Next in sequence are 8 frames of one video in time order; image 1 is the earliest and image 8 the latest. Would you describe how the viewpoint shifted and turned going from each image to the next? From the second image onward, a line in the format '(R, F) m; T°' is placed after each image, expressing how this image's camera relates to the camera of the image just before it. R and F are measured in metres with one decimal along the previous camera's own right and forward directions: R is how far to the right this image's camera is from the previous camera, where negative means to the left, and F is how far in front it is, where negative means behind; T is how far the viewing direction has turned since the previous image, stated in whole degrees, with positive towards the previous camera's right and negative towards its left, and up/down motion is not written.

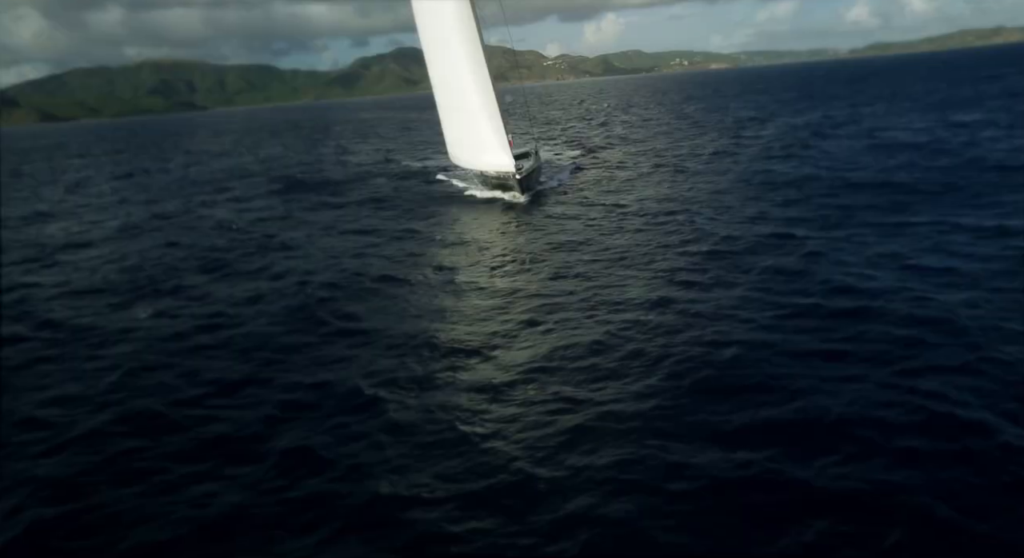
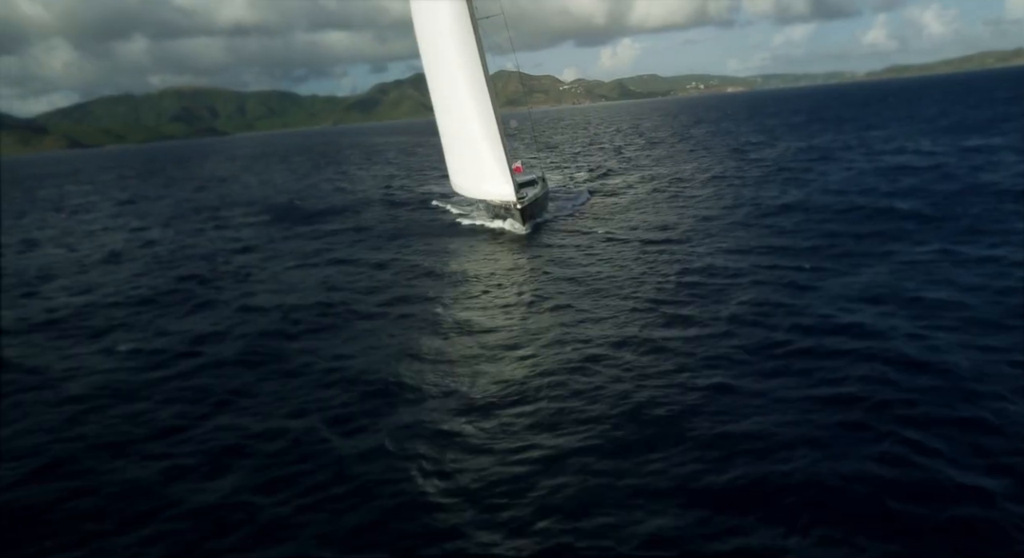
(+0.9, +0.6) m; -1°
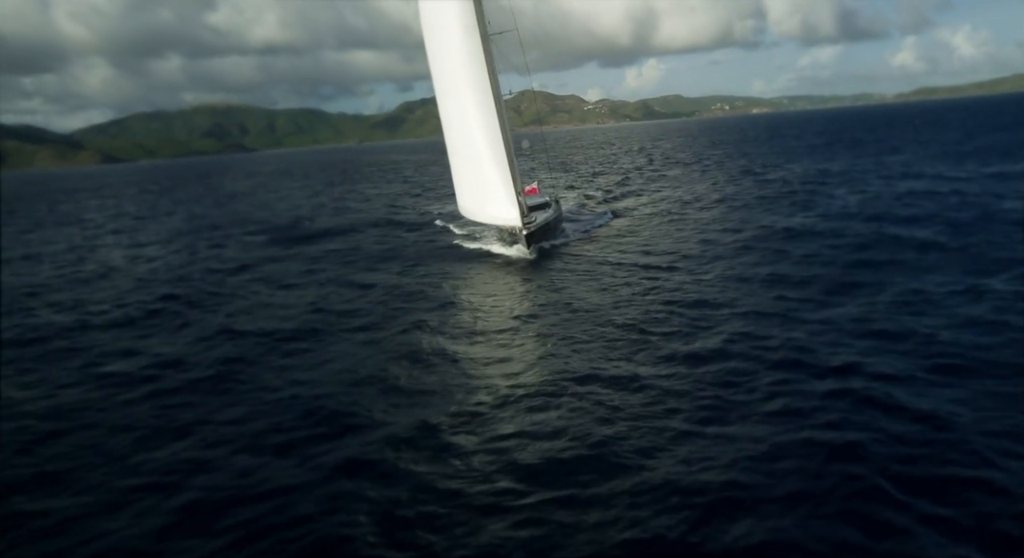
(+1.1, +0.6) m; -2°
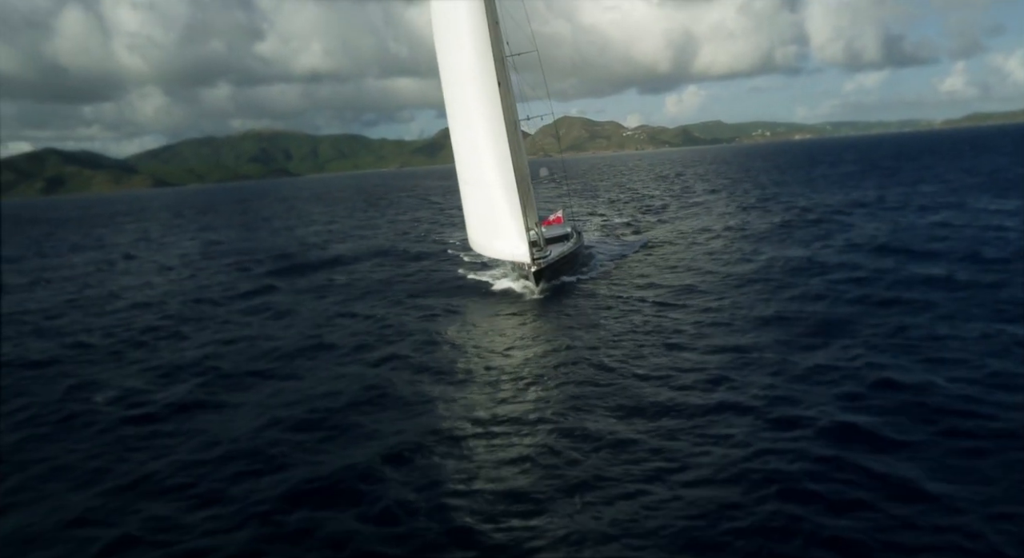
(+1.7, +0.8) m; -3°
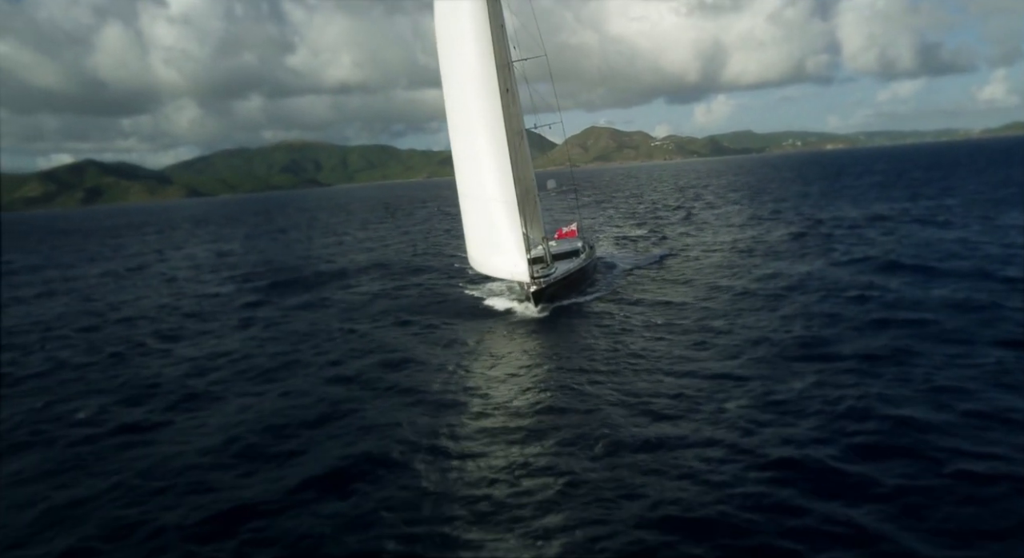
(+1.6, +0.8) m; -2°
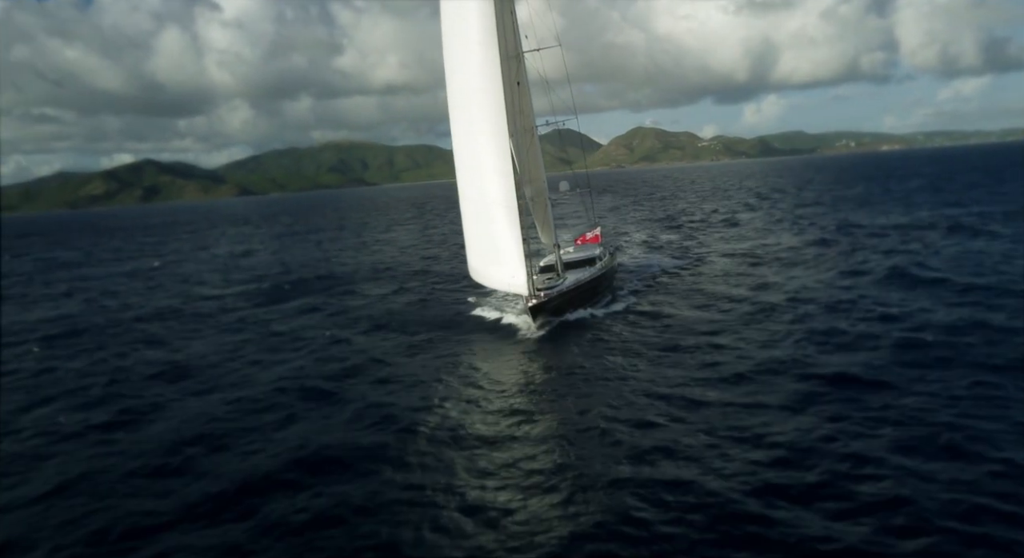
(+2.5, +1.2) m; -4°
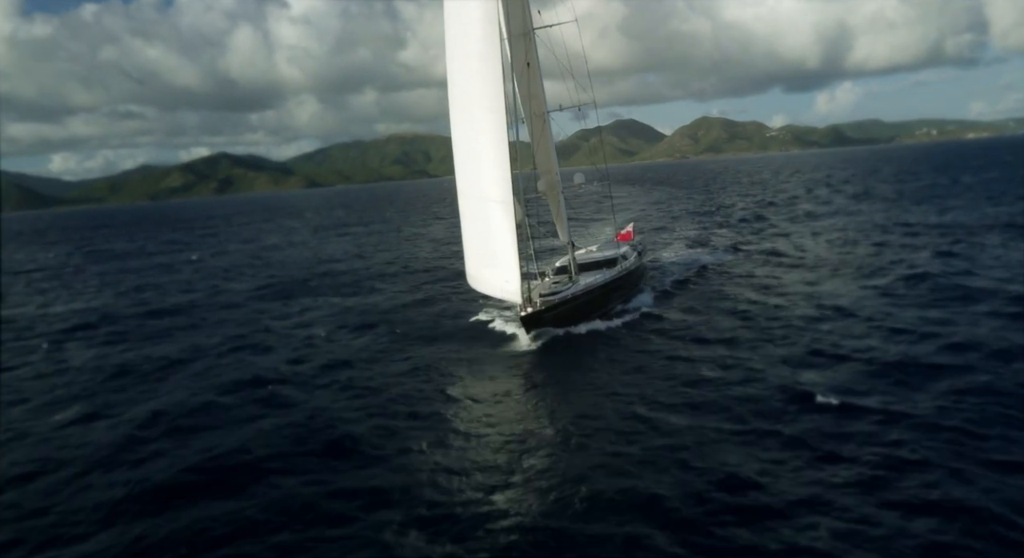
(+3.0, +1.8) m; -5°
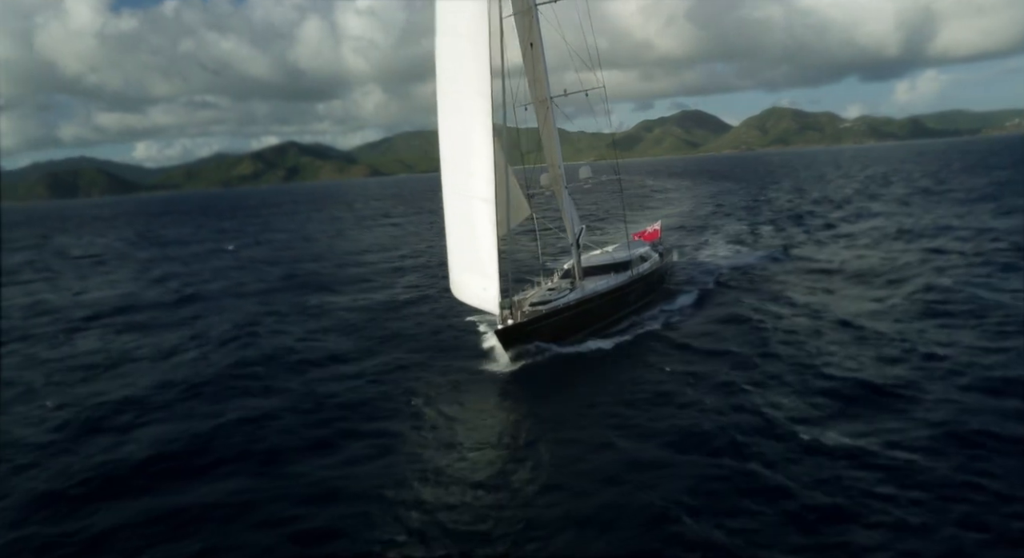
(+3.0, +2.3) m; -5°
